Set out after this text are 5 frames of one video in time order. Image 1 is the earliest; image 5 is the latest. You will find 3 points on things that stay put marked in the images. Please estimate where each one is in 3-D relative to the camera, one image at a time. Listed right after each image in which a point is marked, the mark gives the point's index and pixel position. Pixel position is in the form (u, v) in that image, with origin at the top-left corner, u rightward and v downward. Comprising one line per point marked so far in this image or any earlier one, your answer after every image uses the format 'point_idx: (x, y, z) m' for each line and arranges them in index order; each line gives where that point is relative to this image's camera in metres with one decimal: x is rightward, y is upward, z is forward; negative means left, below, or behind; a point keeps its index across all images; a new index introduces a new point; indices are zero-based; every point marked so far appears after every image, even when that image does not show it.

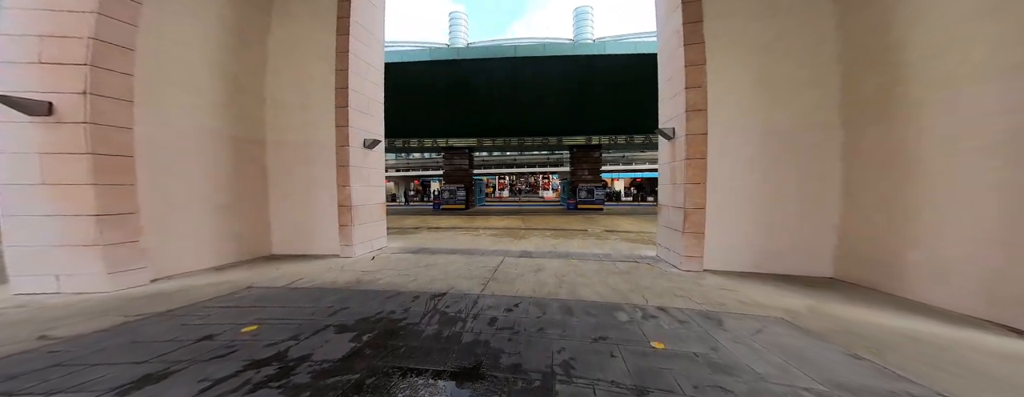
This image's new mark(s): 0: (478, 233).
0: (-1.5, -1.5, +9.9) m
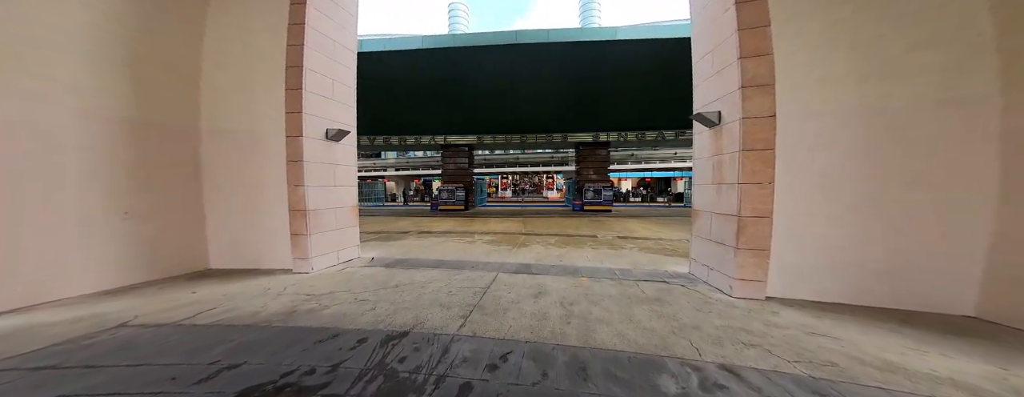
0: (-1.5, -1.5, +8.7) m
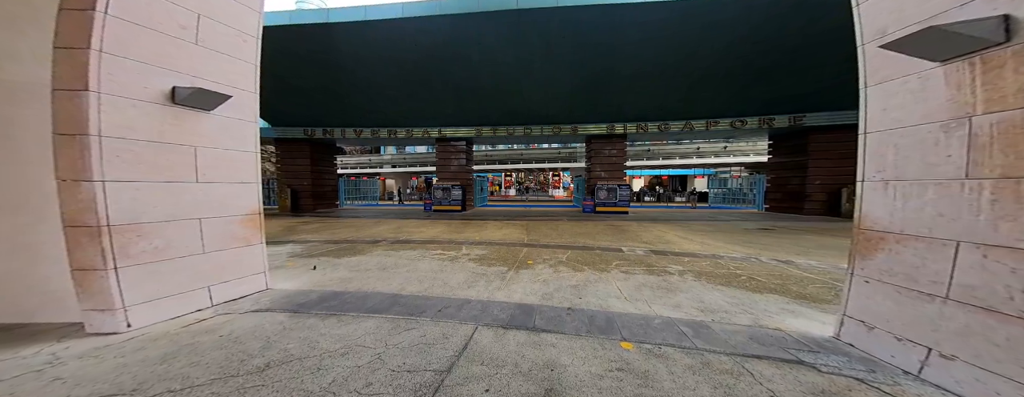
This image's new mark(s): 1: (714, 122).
0: (-1.5, -1.5, +6.5) m
1: (+12.2, +4.6, +14.4) m
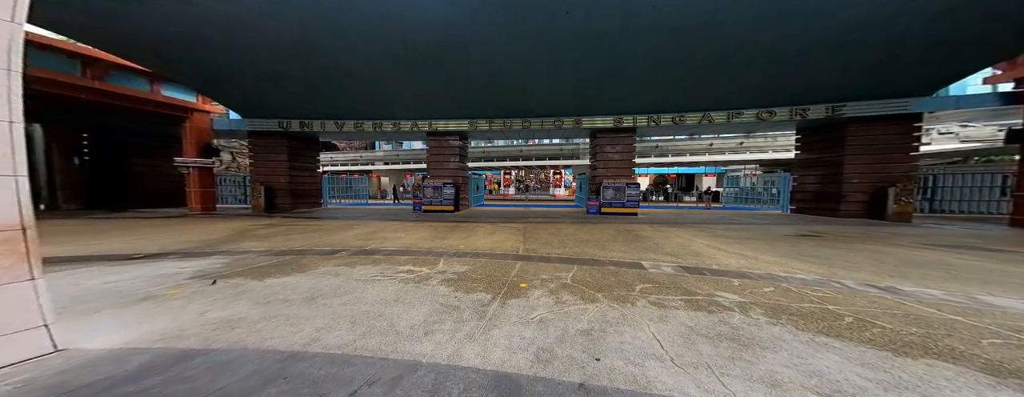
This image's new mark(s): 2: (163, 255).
0: (-1.8, -1.5, +5.0) m
1: (+12.0, +4.6, +12.8) m
2: (-7.2, -1.2, +4.9) m
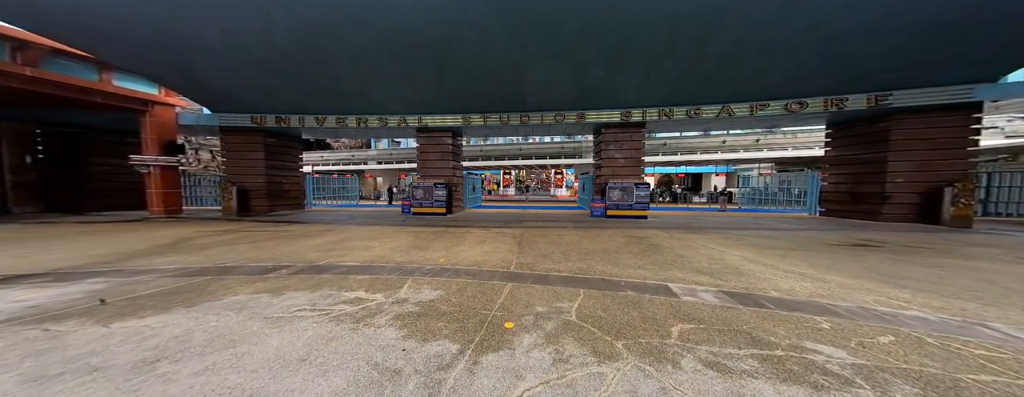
0: (-2.0, -1.5, +3.7) m
1: (+11.8, +4.5, +11.4) m
2: (-7.5, -1.2, +3.7) m
